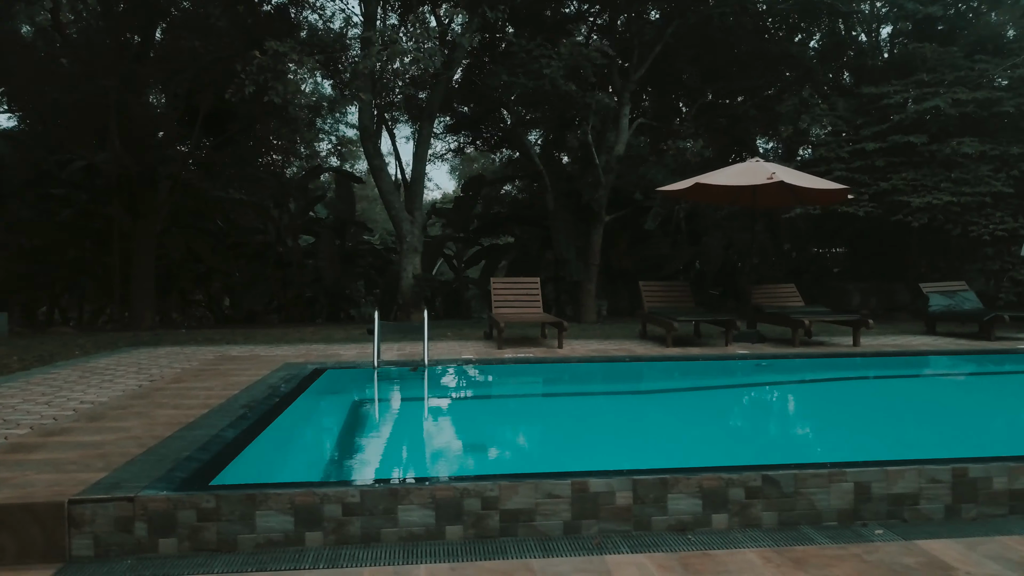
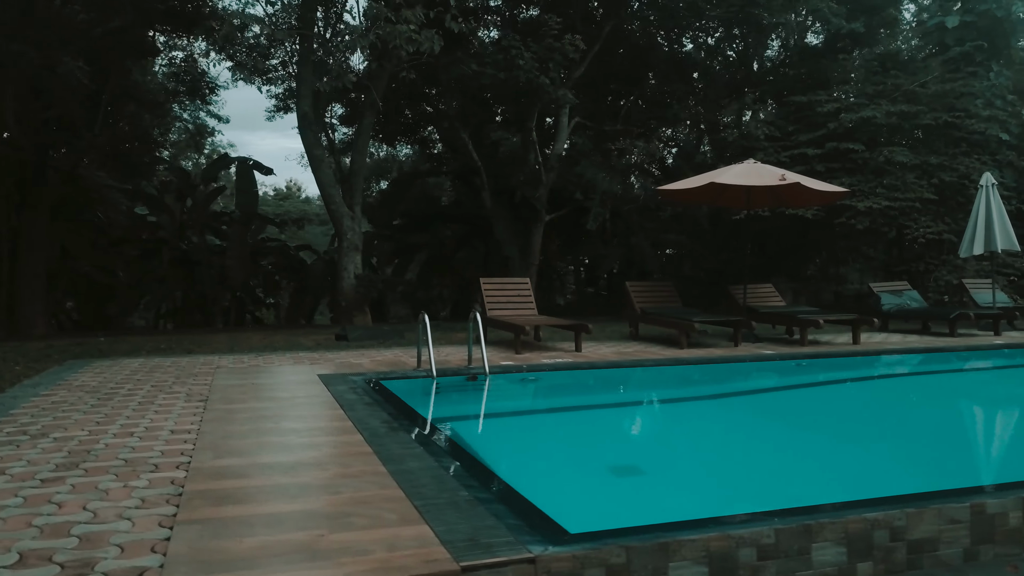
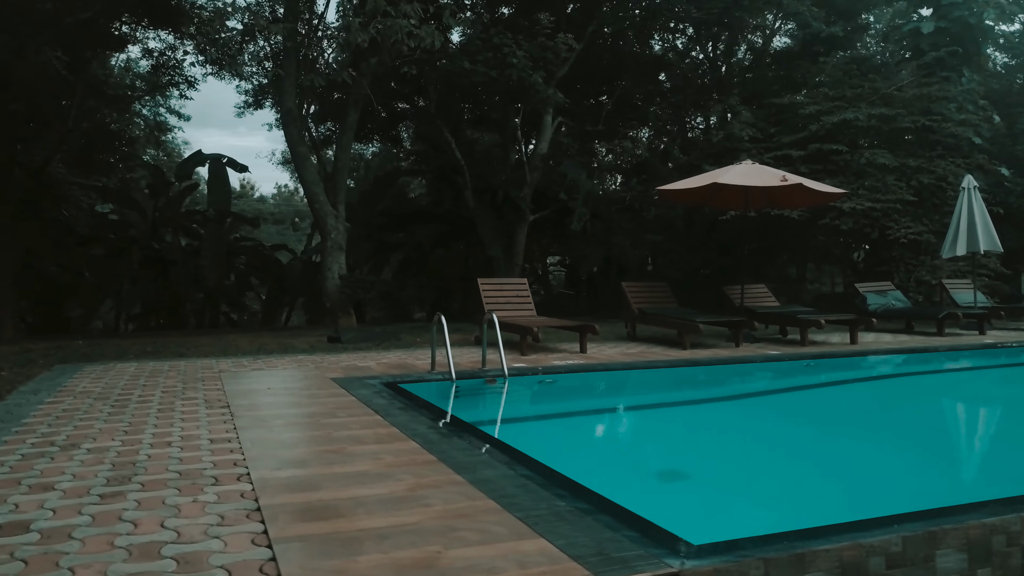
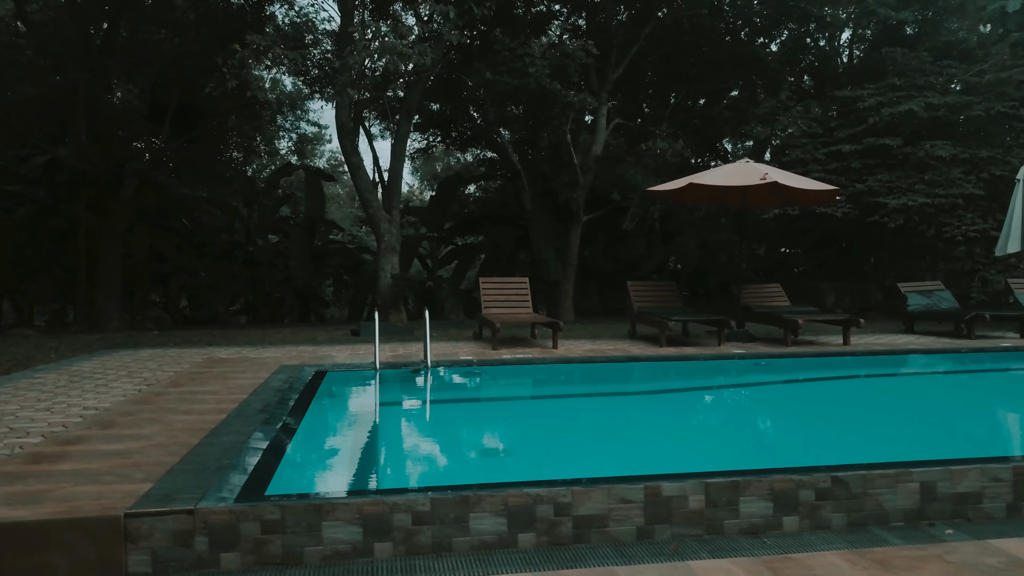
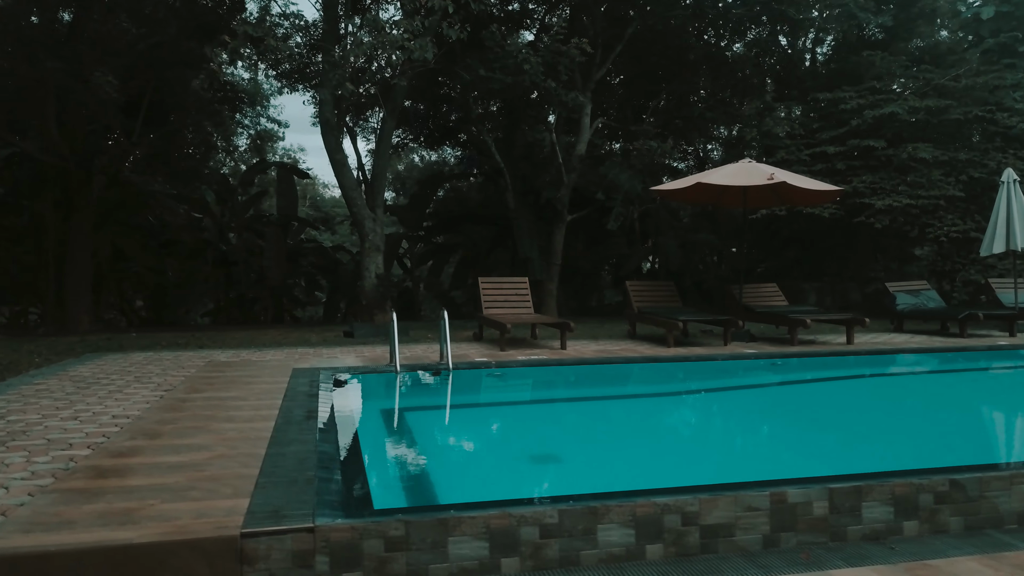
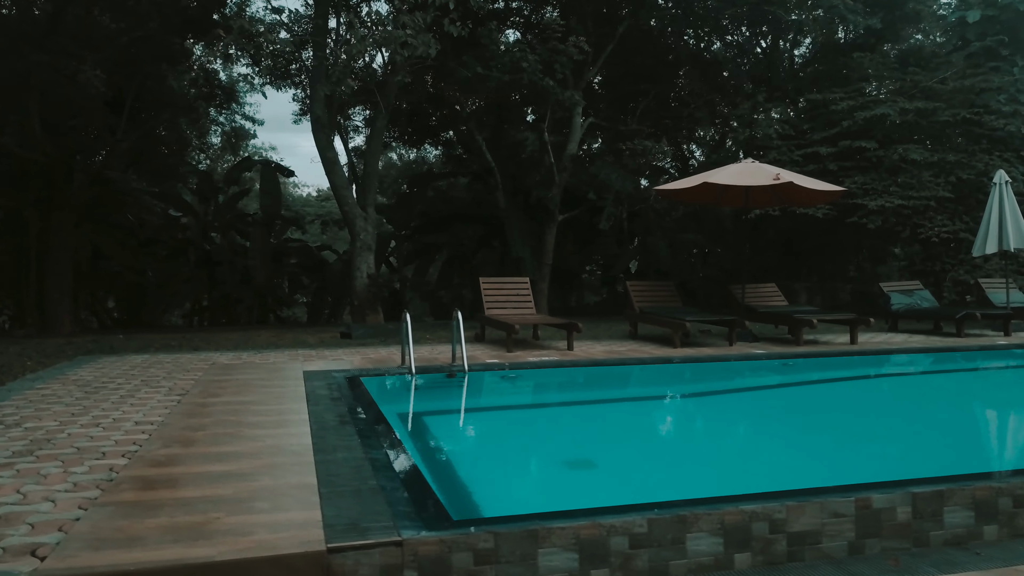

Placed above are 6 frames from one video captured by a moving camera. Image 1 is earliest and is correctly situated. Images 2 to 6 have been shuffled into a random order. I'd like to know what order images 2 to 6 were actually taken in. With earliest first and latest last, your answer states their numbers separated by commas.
4, 5, 6, 2, 3
